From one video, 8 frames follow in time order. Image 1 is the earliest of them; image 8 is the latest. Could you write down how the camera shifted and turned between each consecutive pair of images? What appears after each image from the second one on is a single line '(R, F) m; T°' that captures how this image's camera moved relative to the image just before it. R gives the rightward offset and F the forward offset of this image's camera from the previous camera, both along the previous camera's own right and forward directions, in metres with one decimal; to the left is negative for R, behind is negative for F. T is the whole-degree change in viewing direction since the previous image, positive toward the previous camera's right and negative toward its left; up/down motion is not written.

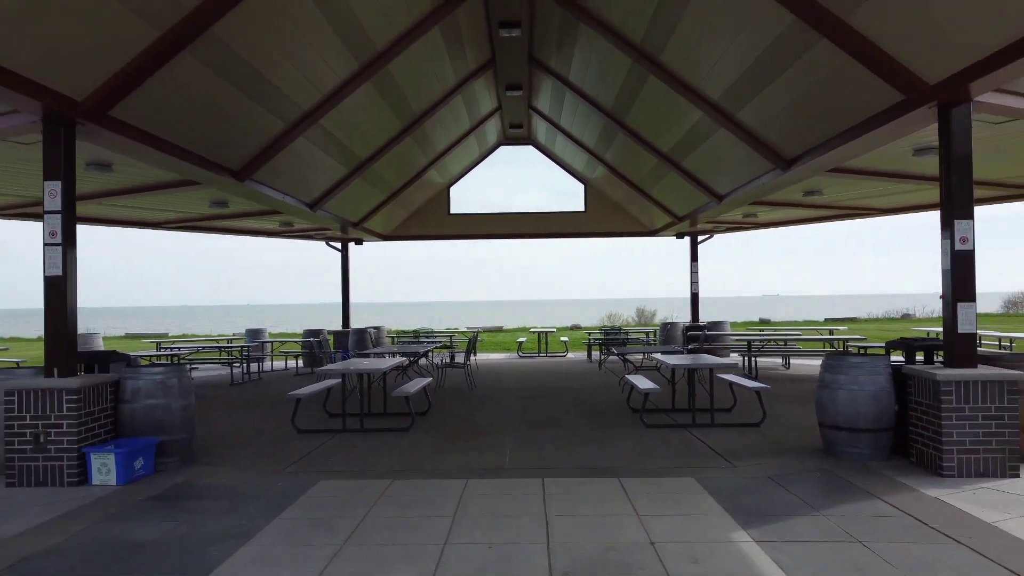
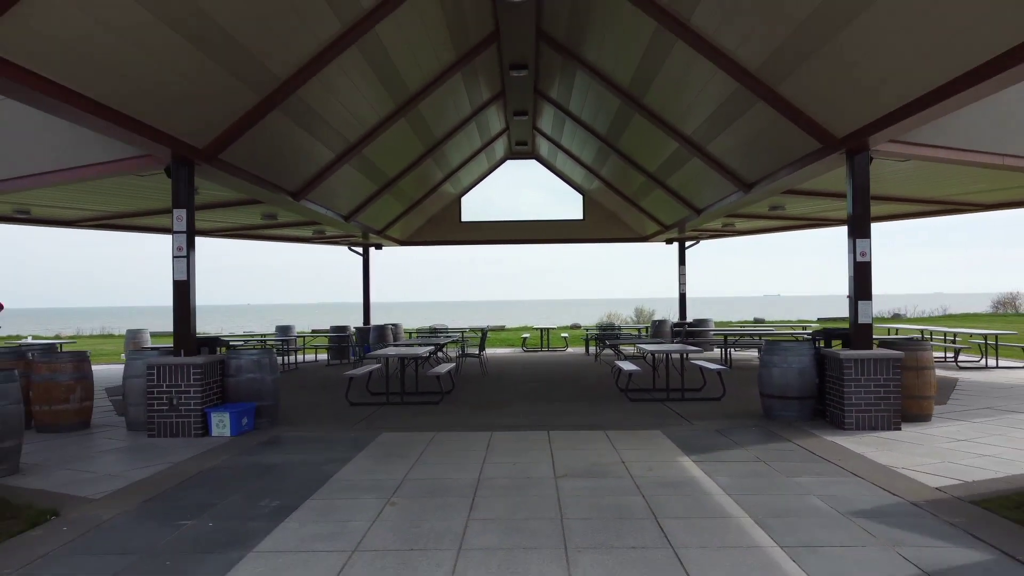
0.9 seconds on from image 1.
(-0.1, -1.5) m; 0°
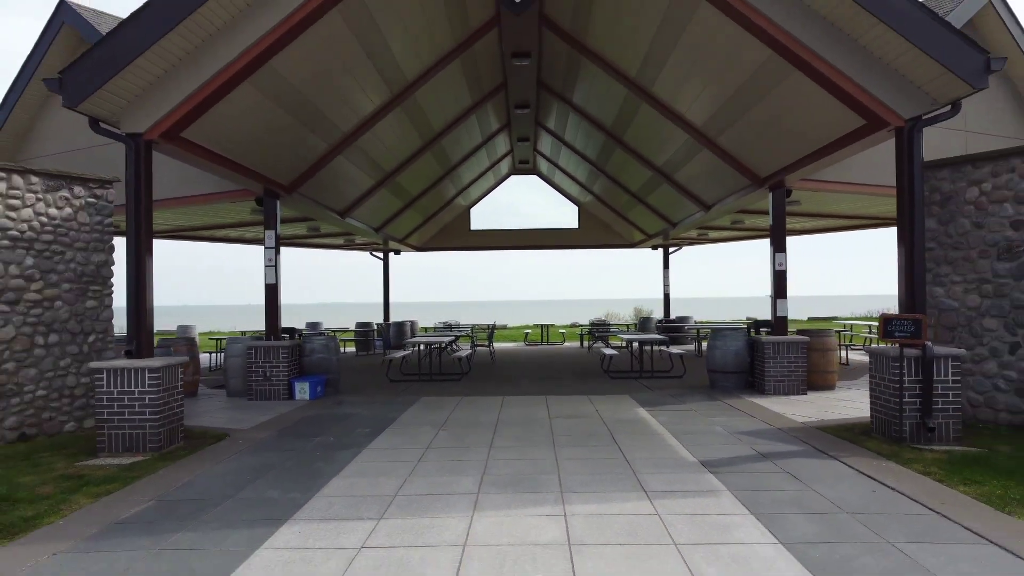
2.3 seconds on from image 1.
(-0.1, -2.0) m; 0°
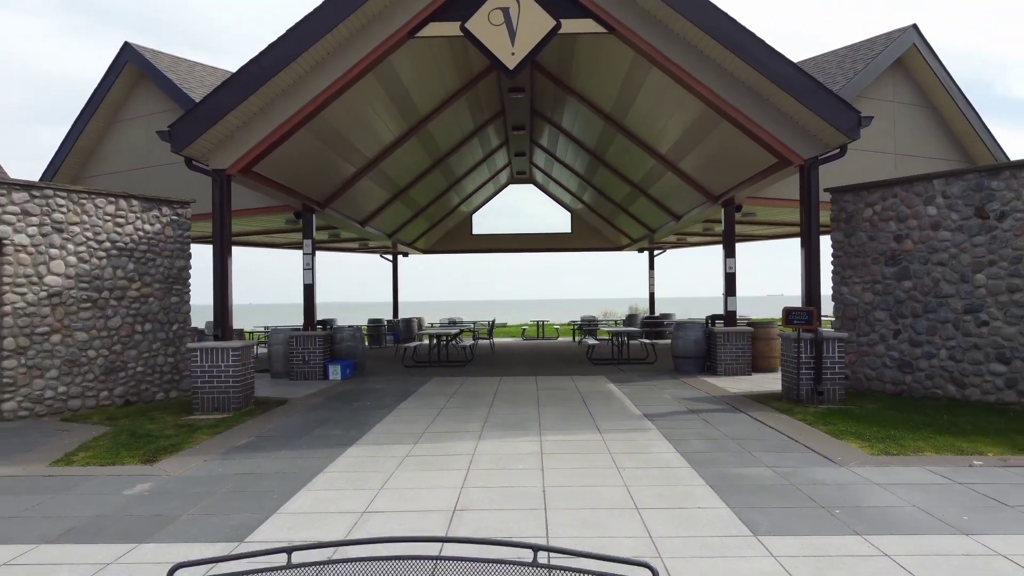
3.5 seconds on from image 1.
(0.0, -1.6) m; 0°
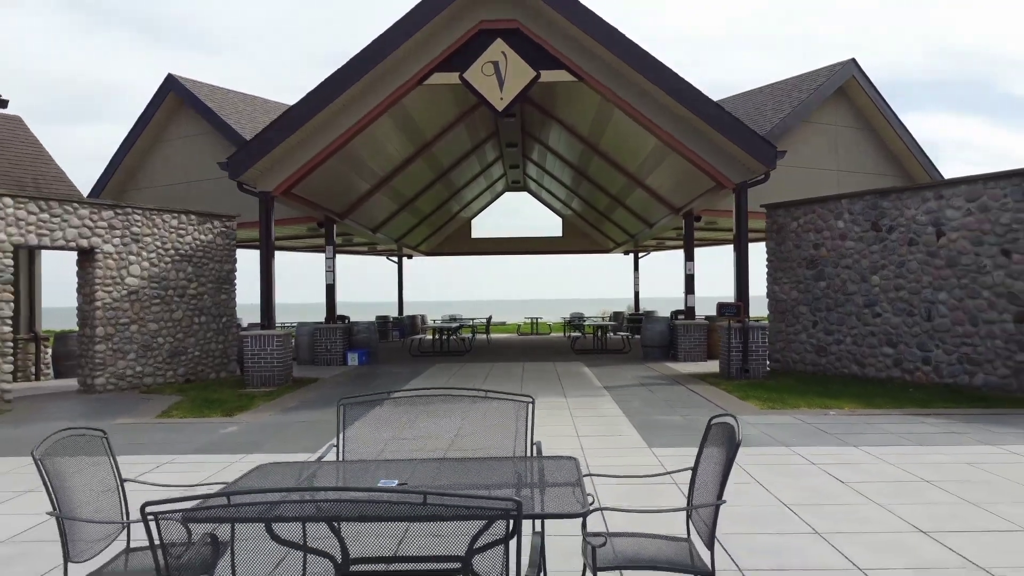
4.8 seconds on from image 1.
(+0.1, -1.7) m; 0°
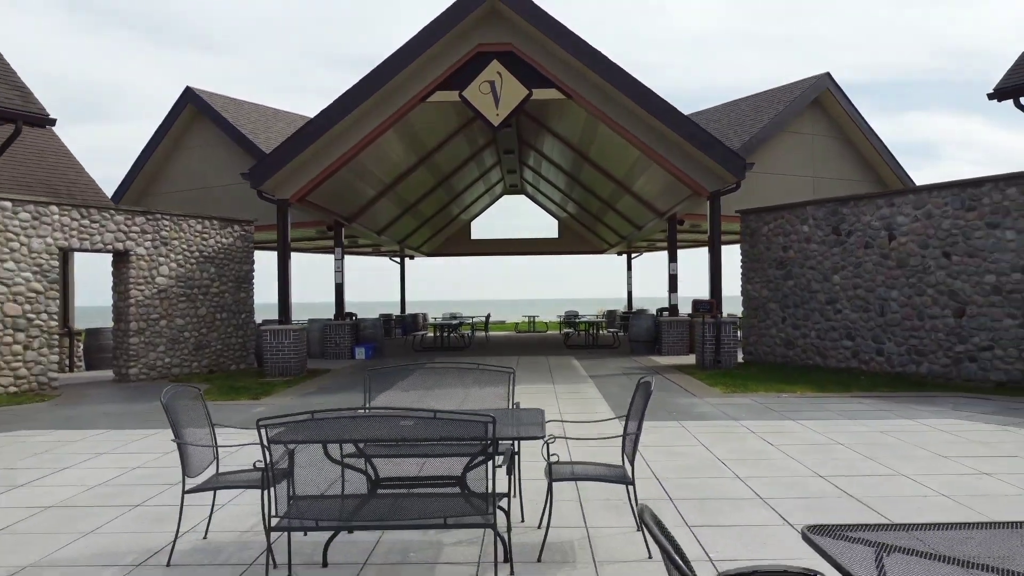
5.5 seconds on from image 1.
(+0.1, -0.9) m; 0°
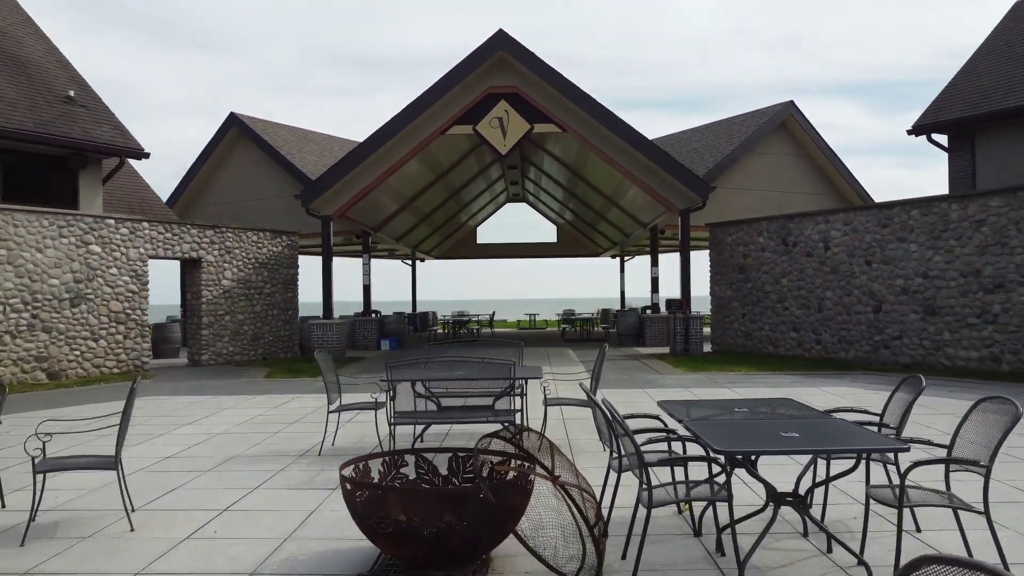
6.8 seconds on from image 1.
(-0.1, -1.9) m; 0°
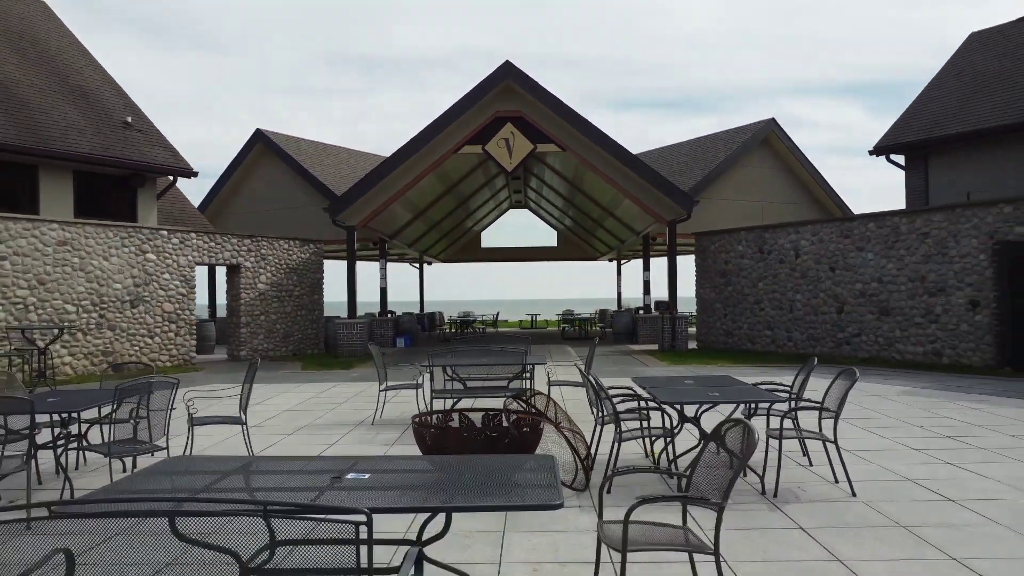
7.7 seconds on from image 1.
(-0.1, -1.3) m; 0°
